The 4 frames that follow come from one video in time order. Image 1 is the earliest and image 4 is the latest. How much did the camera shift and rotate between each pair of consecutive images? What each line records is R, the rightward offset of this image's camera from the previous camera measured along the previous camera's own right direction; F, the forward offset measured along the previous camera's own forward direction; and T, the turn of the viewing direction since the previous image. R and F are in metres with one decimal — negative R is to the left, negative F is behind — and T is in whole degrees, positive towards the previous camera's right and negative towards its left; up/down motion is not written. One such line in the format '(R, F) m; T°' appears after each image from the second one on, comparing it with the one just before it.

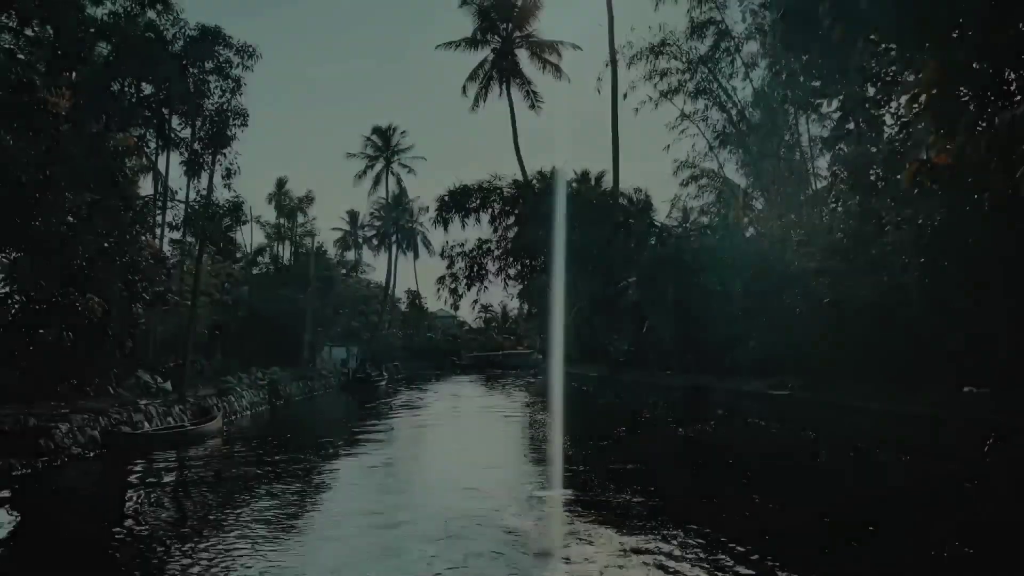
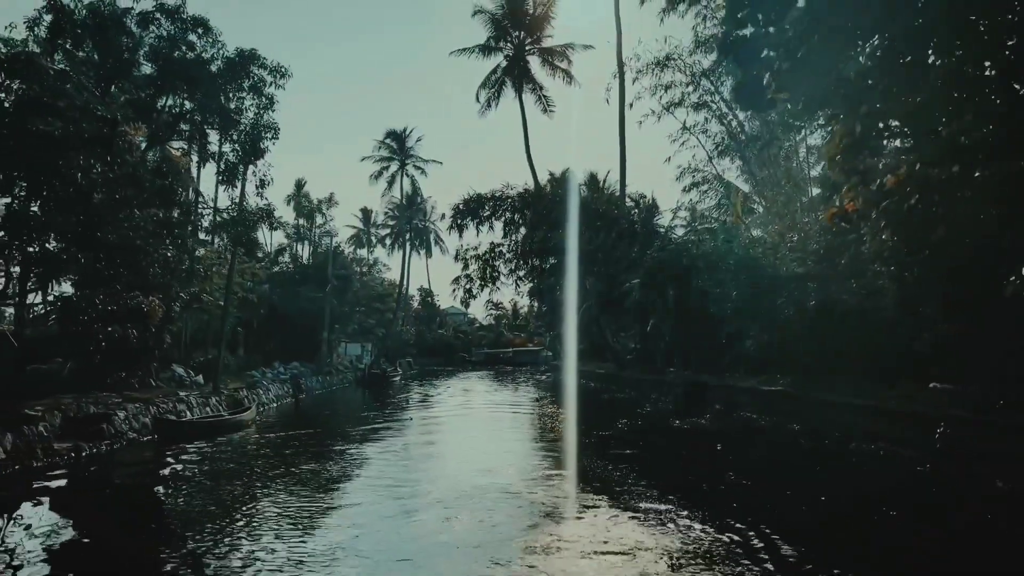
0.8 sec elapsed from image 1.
(0.0, -1.6) m; -1°
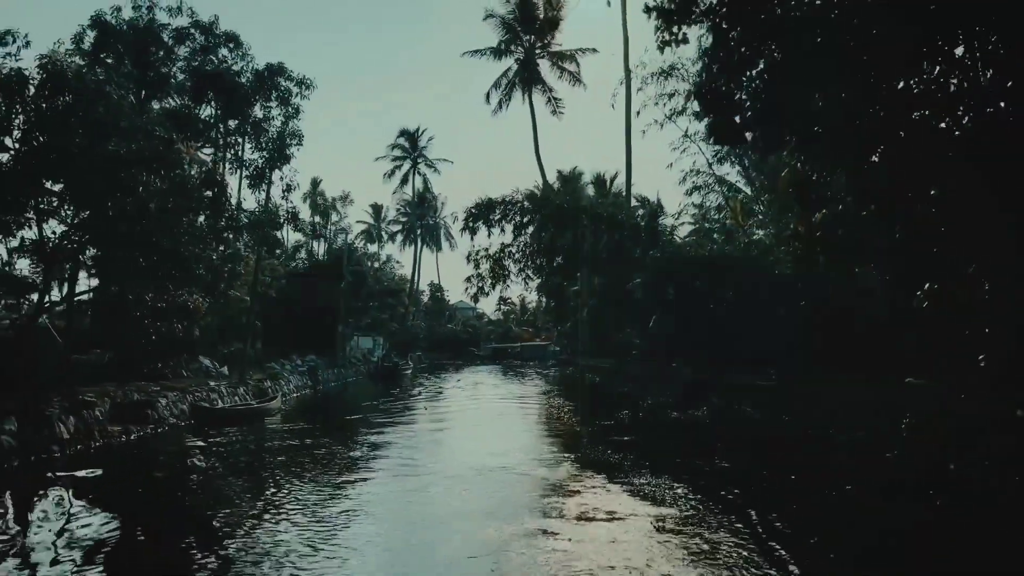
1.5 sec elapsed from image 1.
(0.0, -1.4) m; -1°
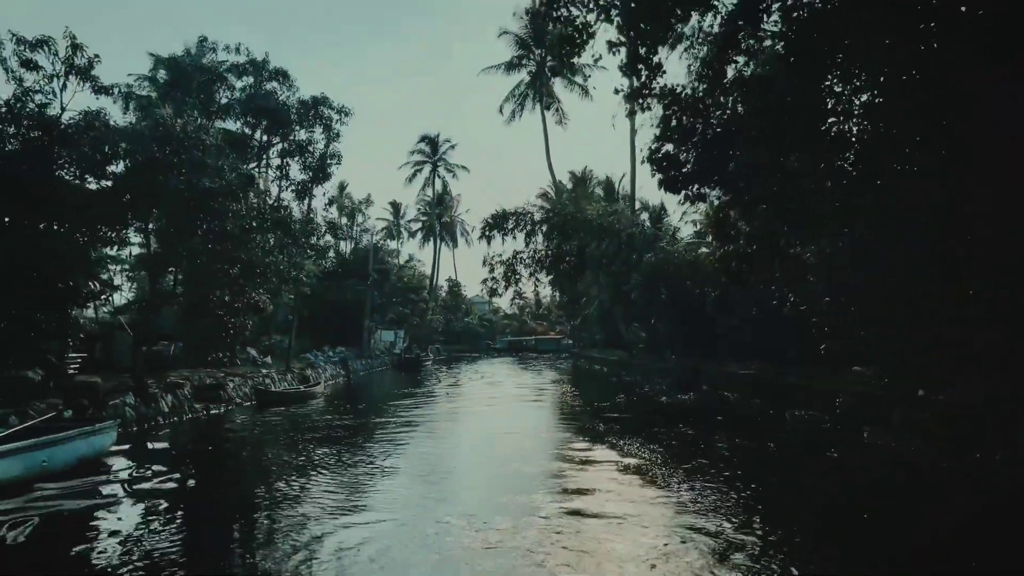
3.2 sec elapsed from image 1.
(+0.2, -3.4) m; -1°
